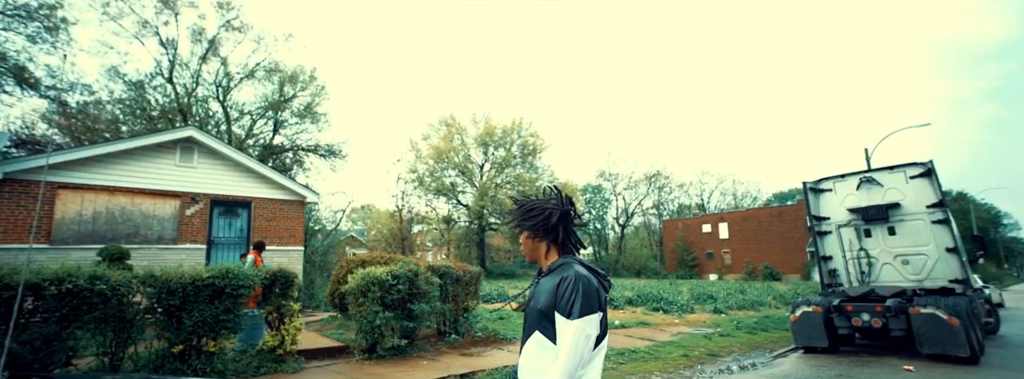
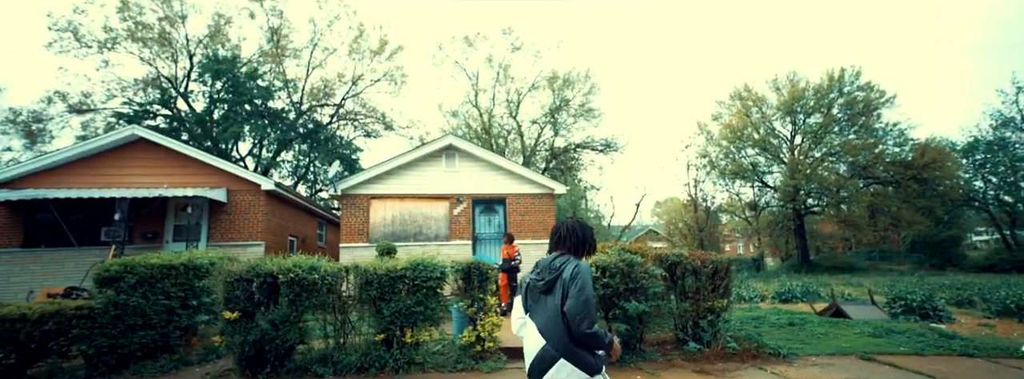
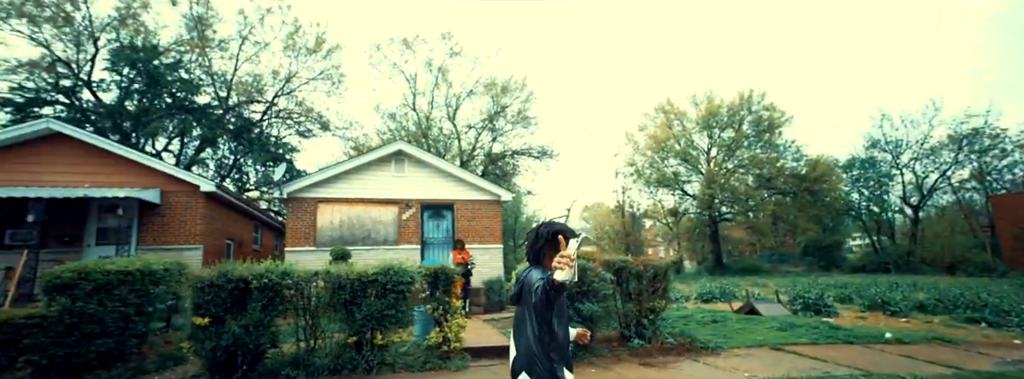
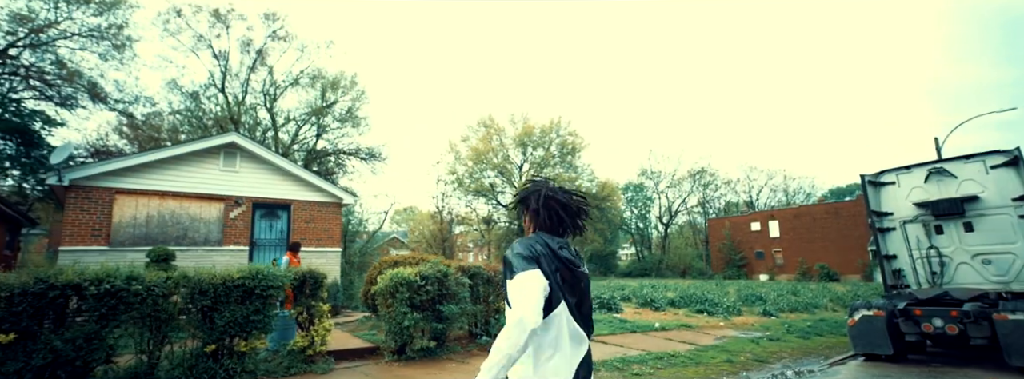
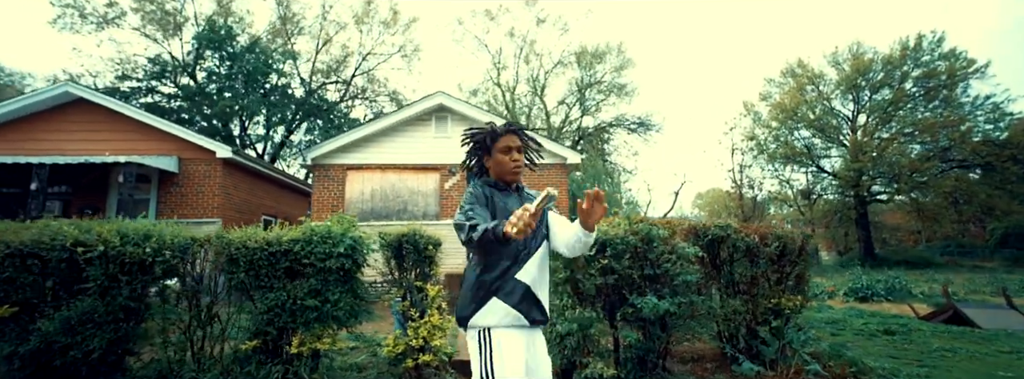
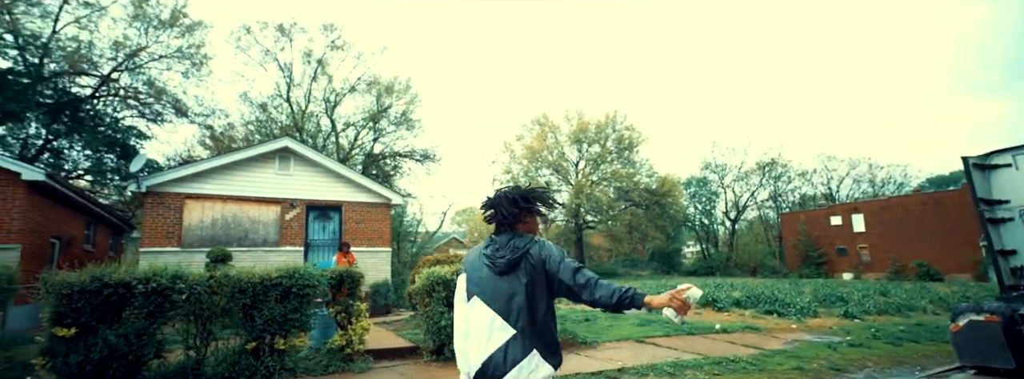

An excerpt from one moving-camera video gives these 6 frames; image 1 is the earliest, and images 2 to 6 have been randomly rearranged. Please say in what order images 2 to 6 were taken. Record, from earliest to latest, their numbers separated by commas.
4, 6, 3, 2, 5
